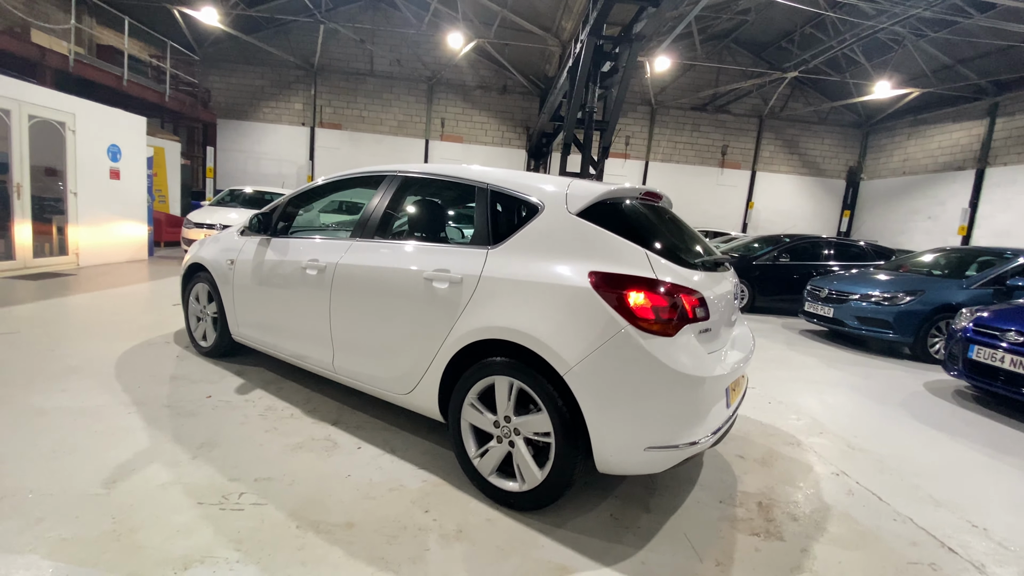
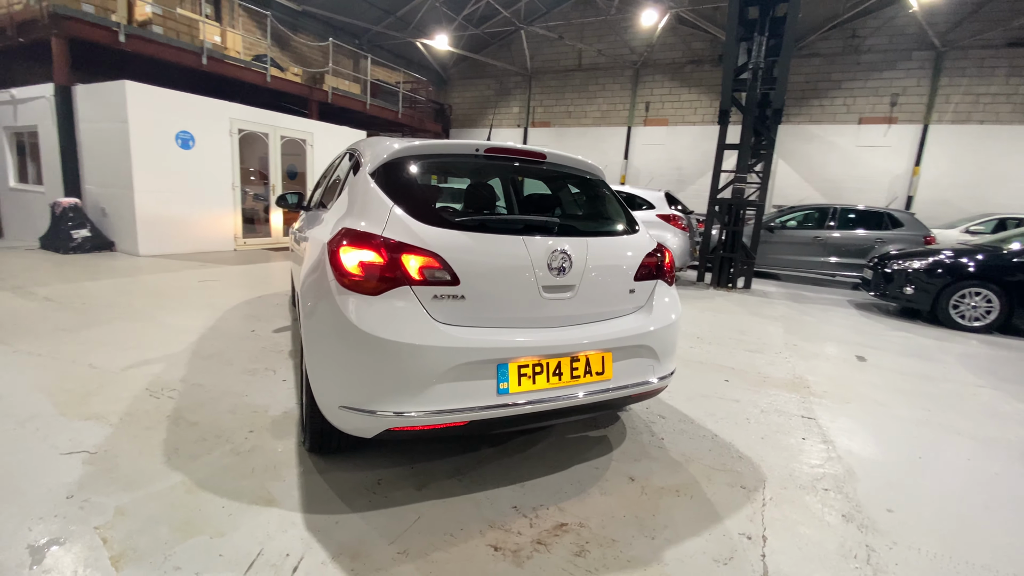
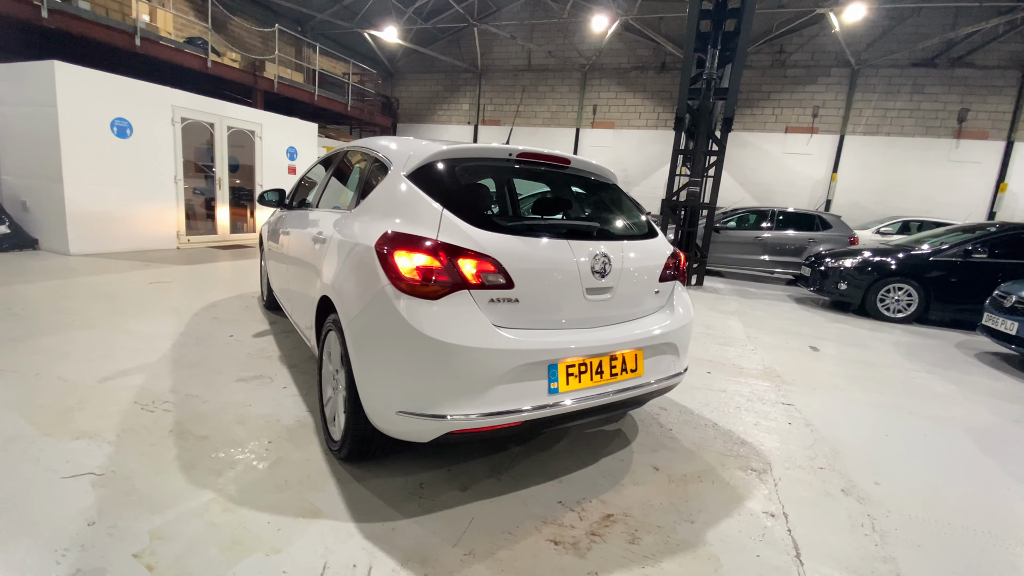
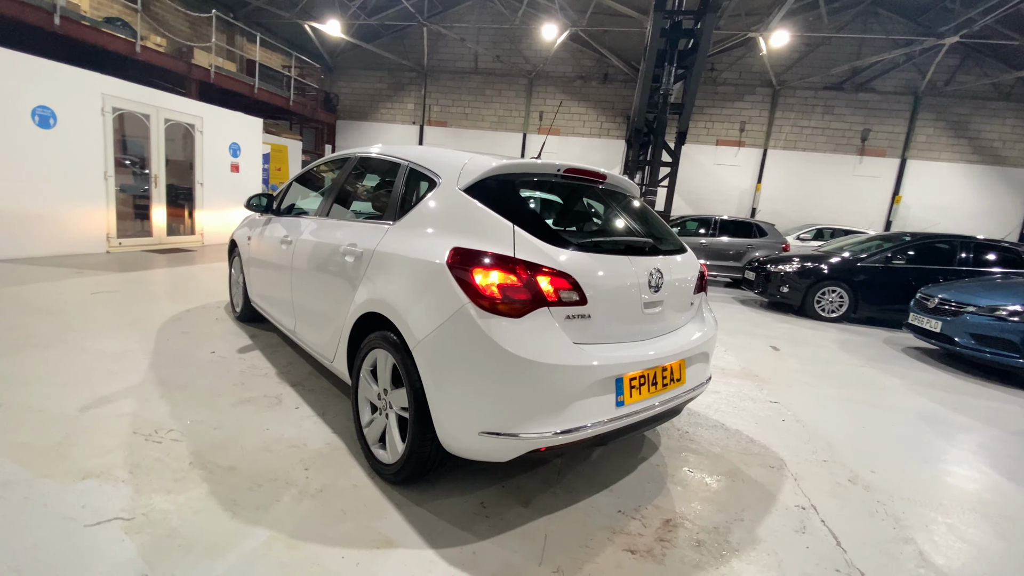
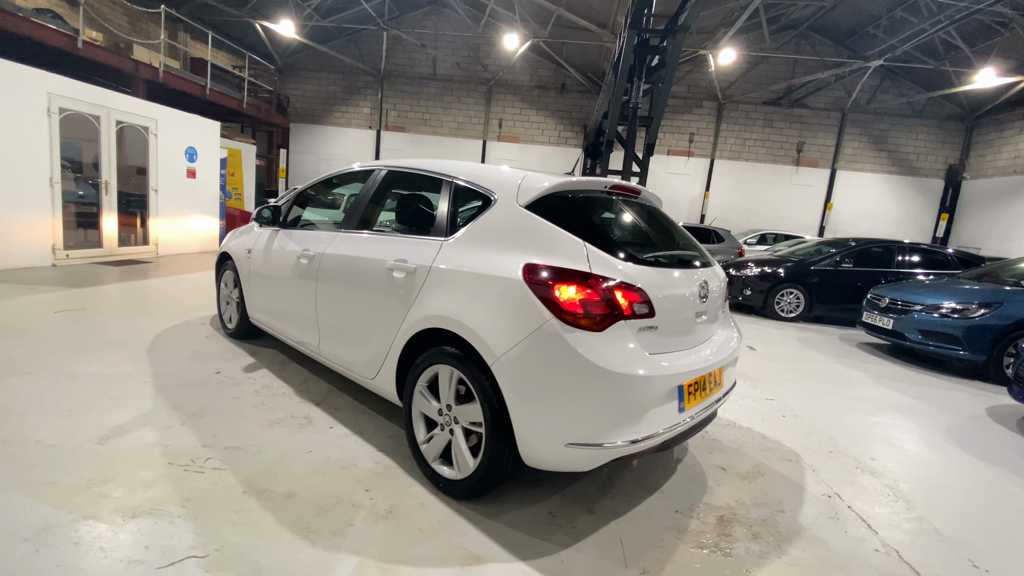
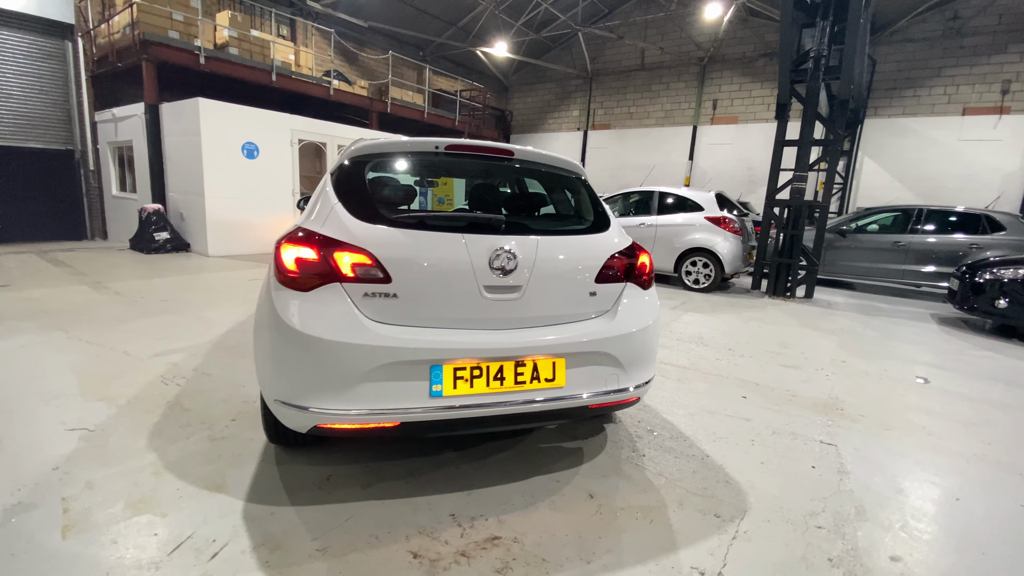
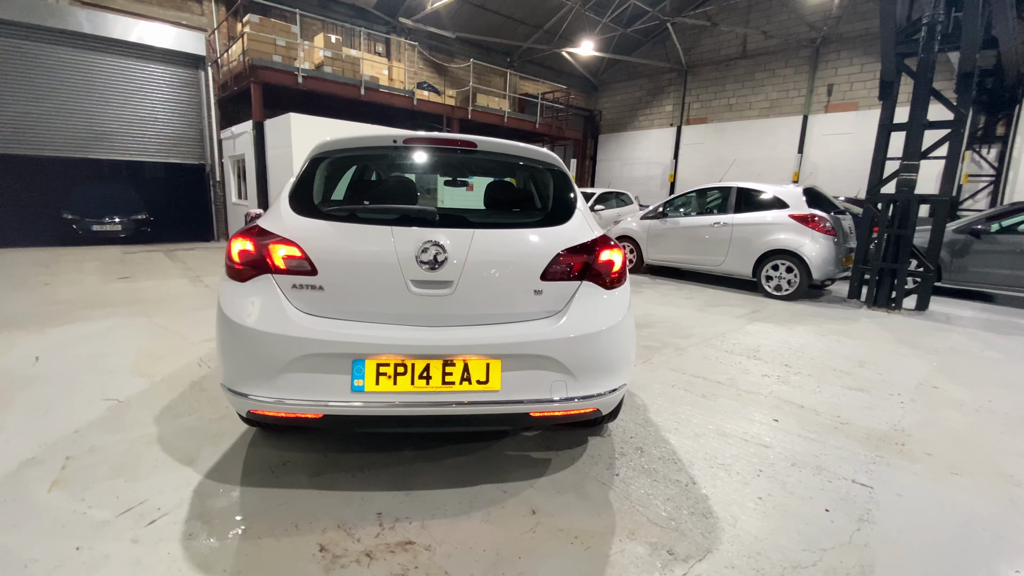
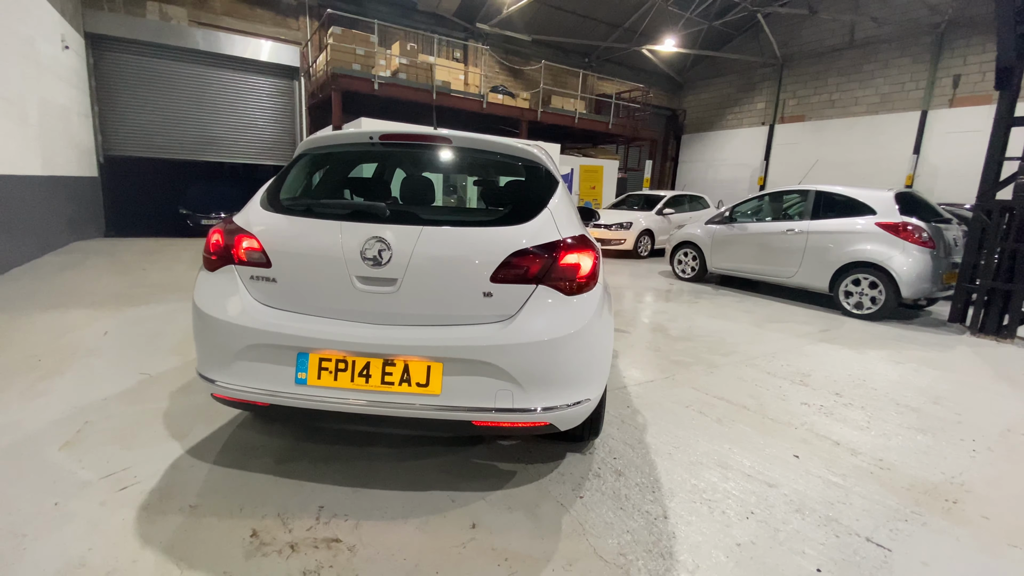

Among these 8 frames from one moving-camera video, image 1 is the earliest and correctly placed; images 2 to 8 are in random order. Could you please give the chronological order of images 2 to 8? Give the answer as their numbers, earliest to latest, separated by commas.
5, 4, 3, 2, 6, 7, 8
